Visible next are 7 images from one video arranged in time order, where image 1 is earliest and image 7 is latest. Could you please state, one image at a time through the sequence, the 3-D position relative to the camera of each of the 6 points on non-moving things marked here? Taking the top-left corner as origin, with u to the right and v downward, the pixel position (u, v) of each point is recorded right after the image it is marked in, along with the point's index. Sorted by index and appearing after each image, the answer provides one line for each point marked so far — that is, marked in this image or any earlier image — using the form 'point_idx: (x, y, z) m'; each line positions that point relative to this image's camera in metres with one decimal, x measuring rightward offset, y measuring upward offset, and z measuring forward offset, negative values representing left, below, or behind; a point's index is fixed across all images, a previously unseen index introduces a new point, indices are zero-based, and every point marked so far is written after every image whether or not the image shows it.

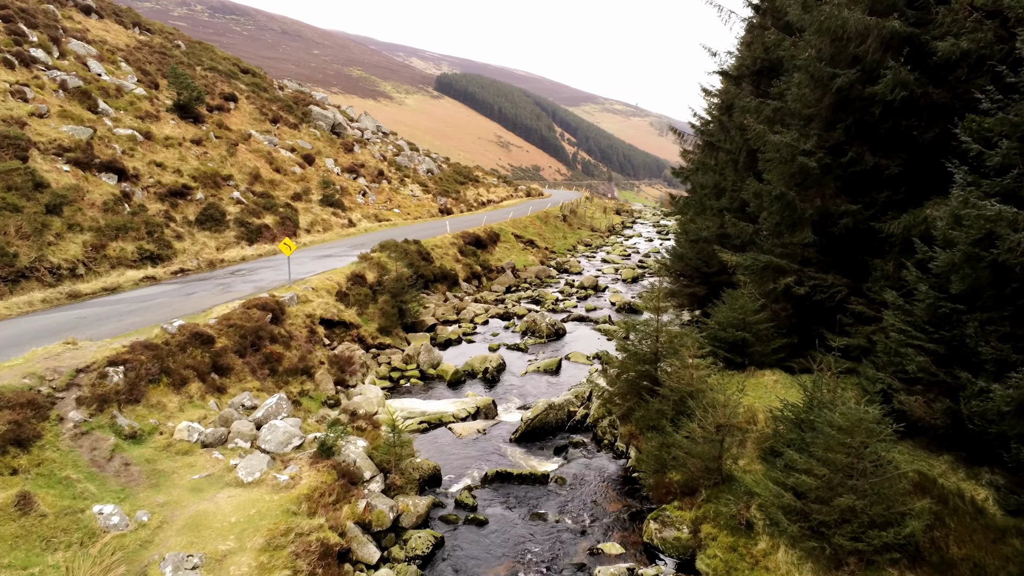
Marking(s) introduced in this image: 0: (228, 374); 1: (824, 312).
0: (-5.0, -1.5, +13.3) m
1: (+6.1, -0.5, +14.6) m
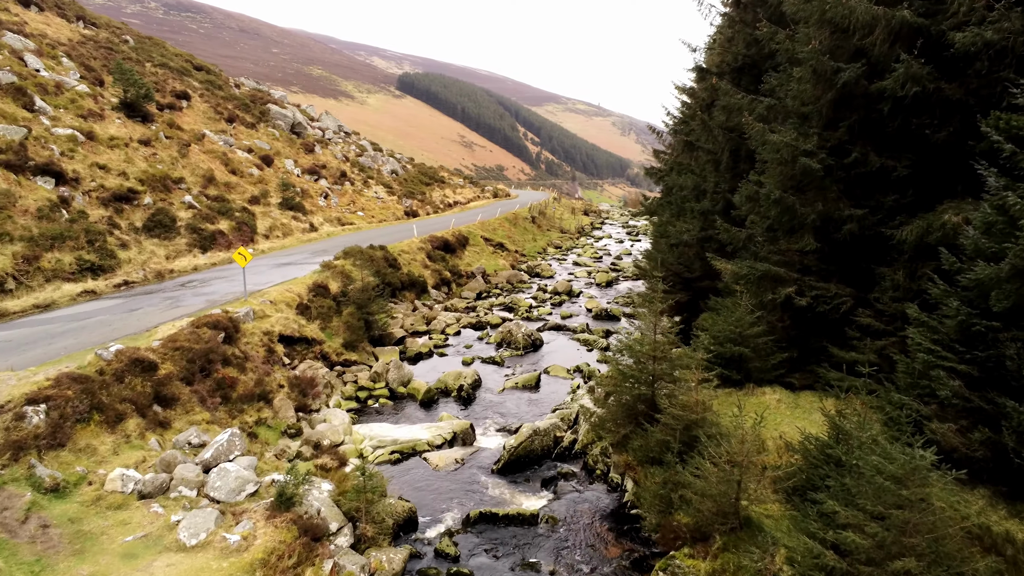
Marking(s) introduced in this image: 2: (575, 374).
0: (-5.3, -1.8, +11.7) m
1: (+5.7, -0.7, +13.6) m
2: (+1.6, -2.2, +19.2) m
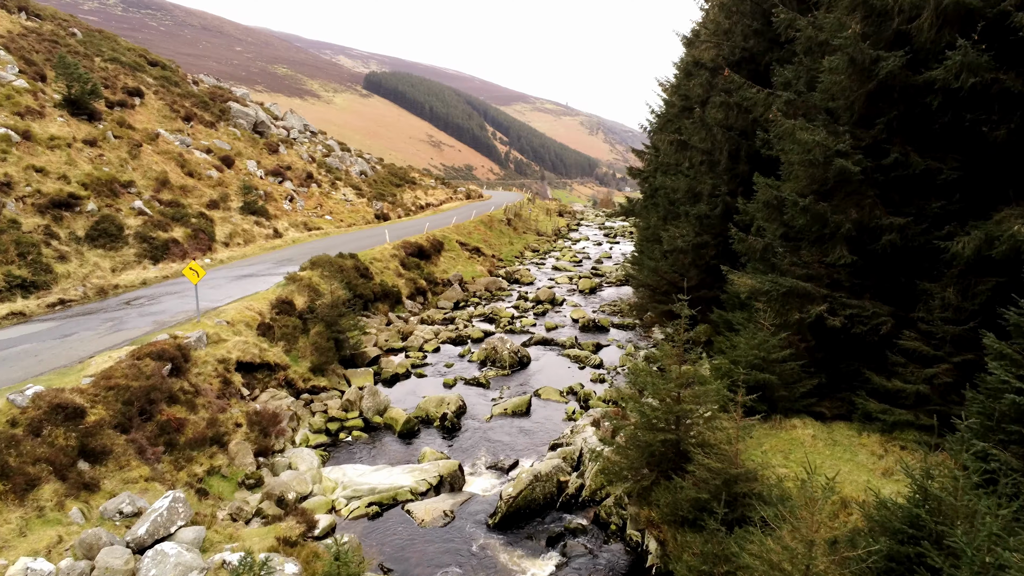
0: (-5.3, -2.2, +9.7) m
1: (+5.6, -1.0, +12.0) m
2: (+1.3, -2.6, +17.4) m
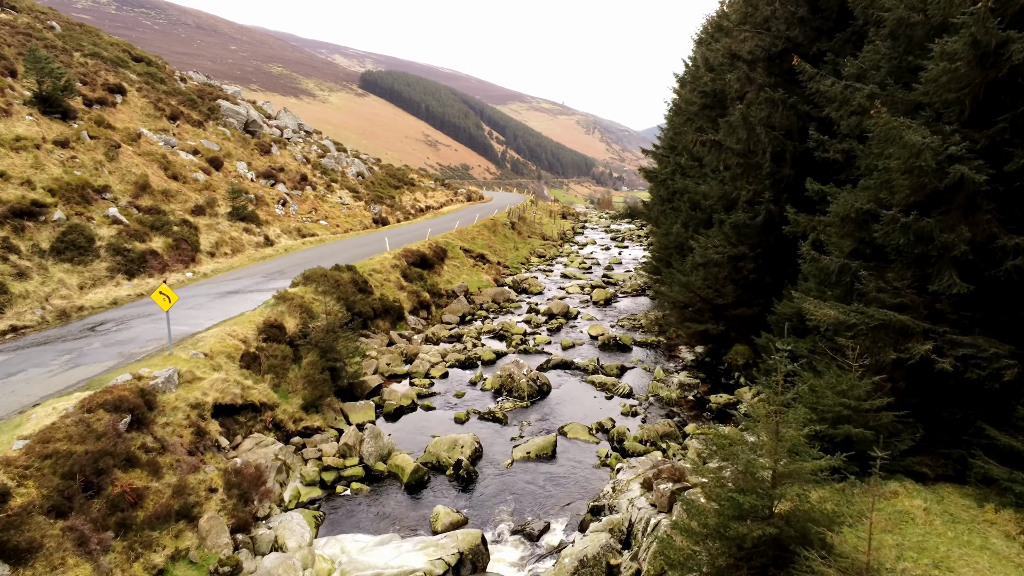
0: (-4.8, -2.7, +7.4) m
1: (+6.1, -1.4, +9.8) m
2: (+1.8, -3.0, +15.2) m
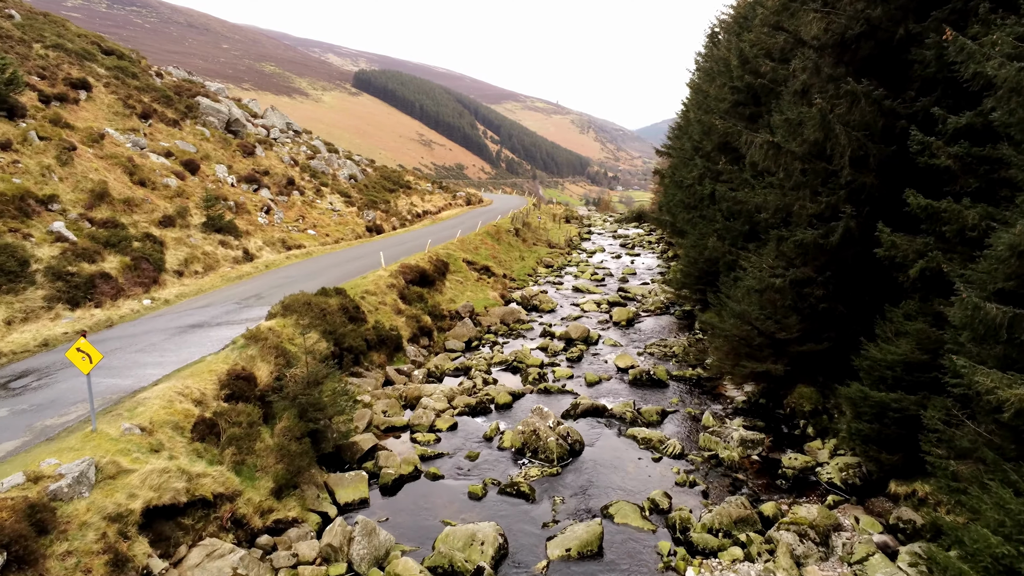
0: (-4.2, -3.4, +4.1) m
1: (+6.6, -2.1, +6.6) m
2: (+2.3, -3.7, +11.9) m
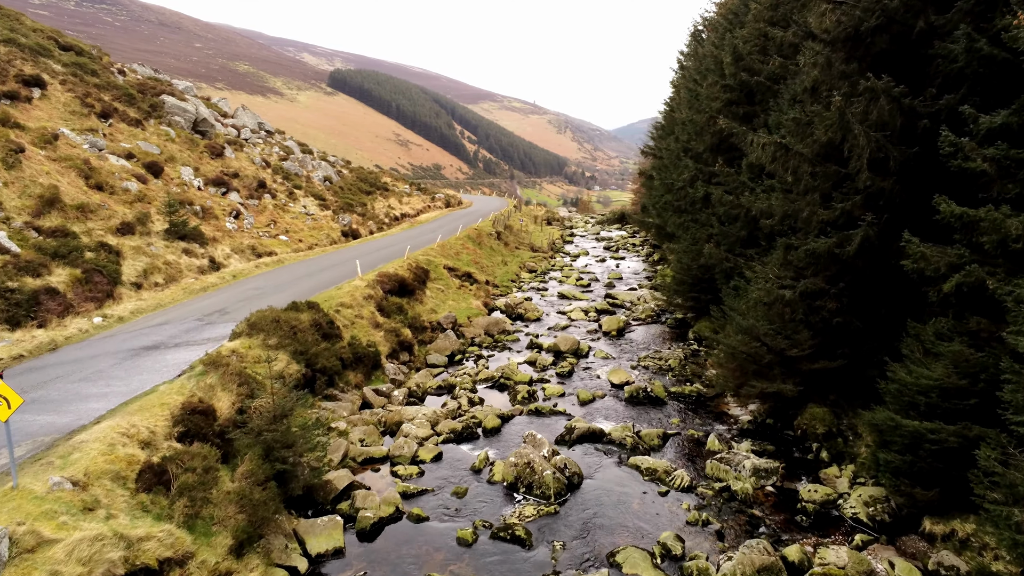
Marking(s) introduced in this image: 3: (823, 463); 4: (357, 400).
0: (-4.1, -3.7, +2.6) m
1: (+6.7, -2.3, +5.4) m
2: (+2.2, -4.0, +10.6) m
3: (+6.1, -3.4, +14.7) m
4: (-3.4, -2.4, +16.5) m
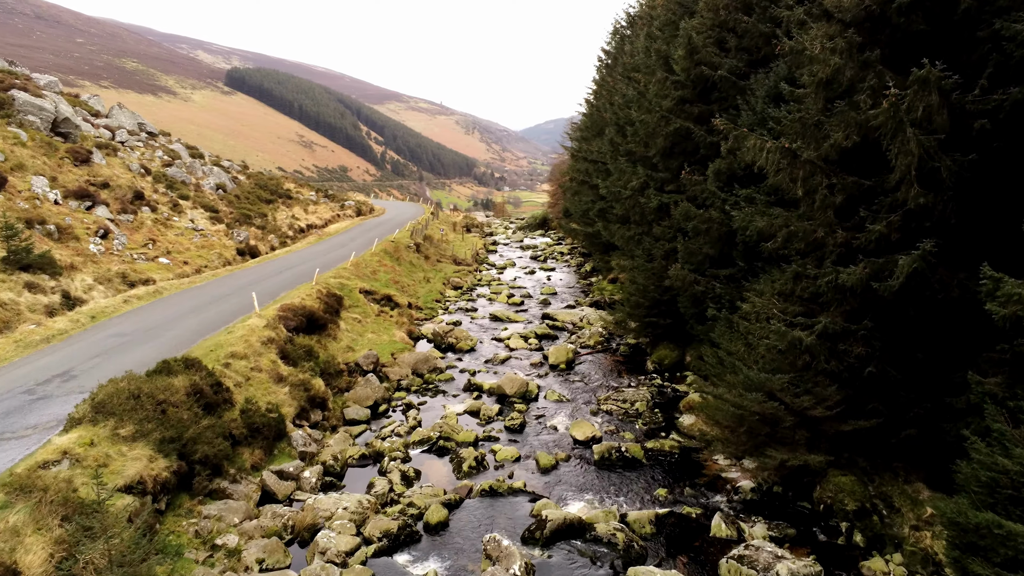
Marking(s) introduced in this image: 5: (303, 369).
0: (-3.2, -4.6, -1.5) m
1: (+7.1, -3.0, +2.5) m
2: (+2.1, -4.7, +7.1) m
3: (+5.4, -4.1, +11.7) m
4: (-4.2, -3.3, +12.4) m
5: (-4.8, -1.9, +17.4) m
